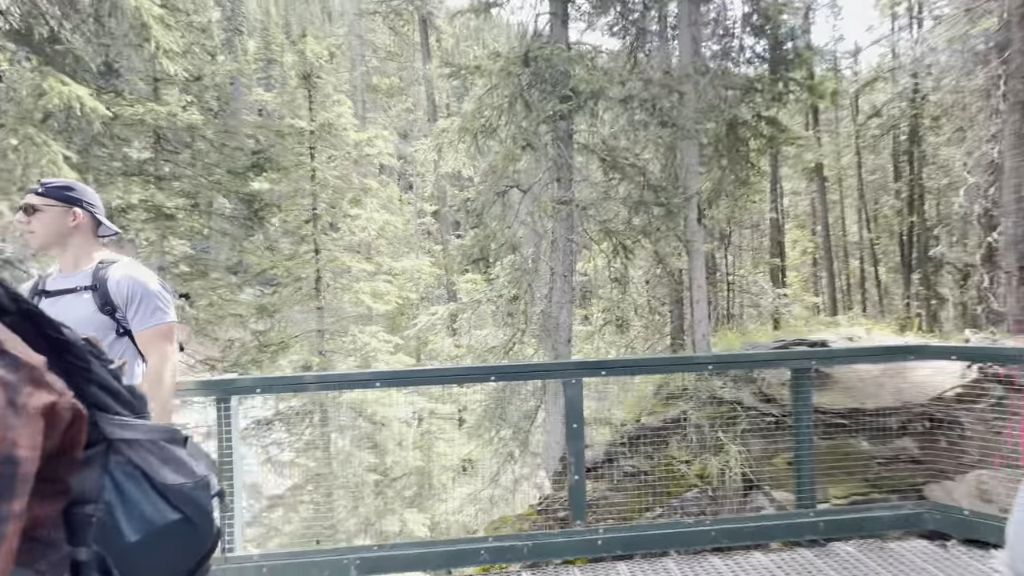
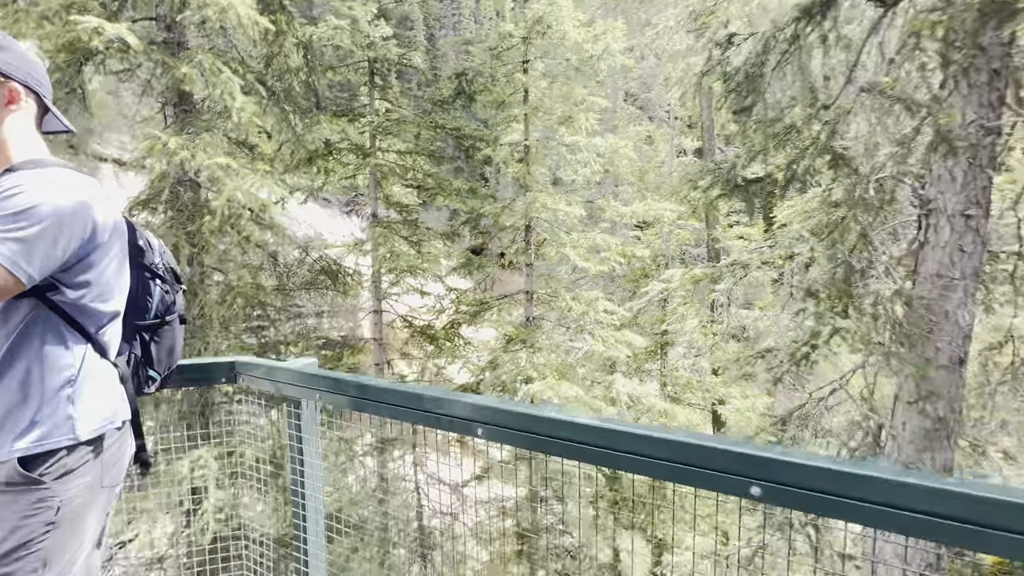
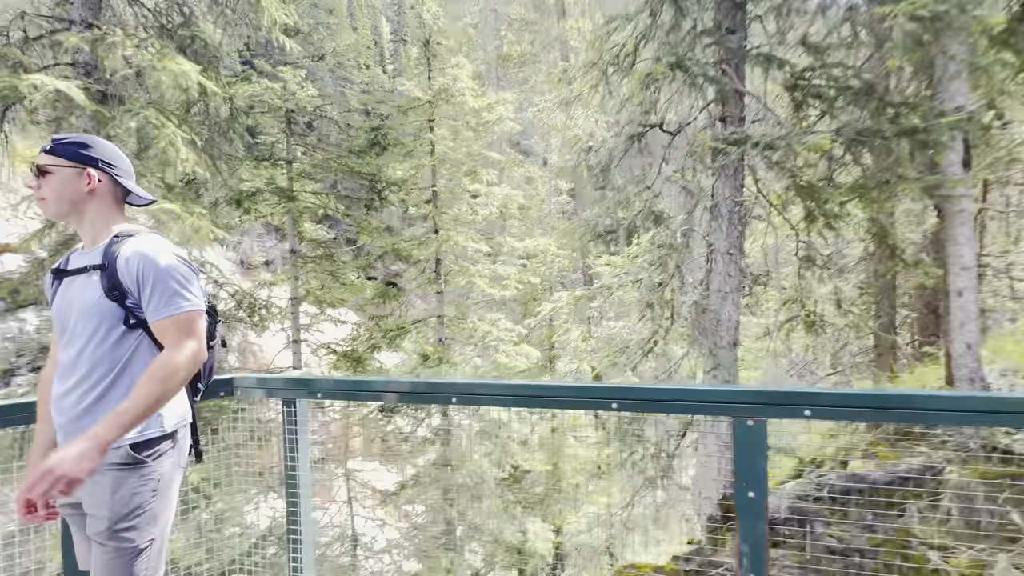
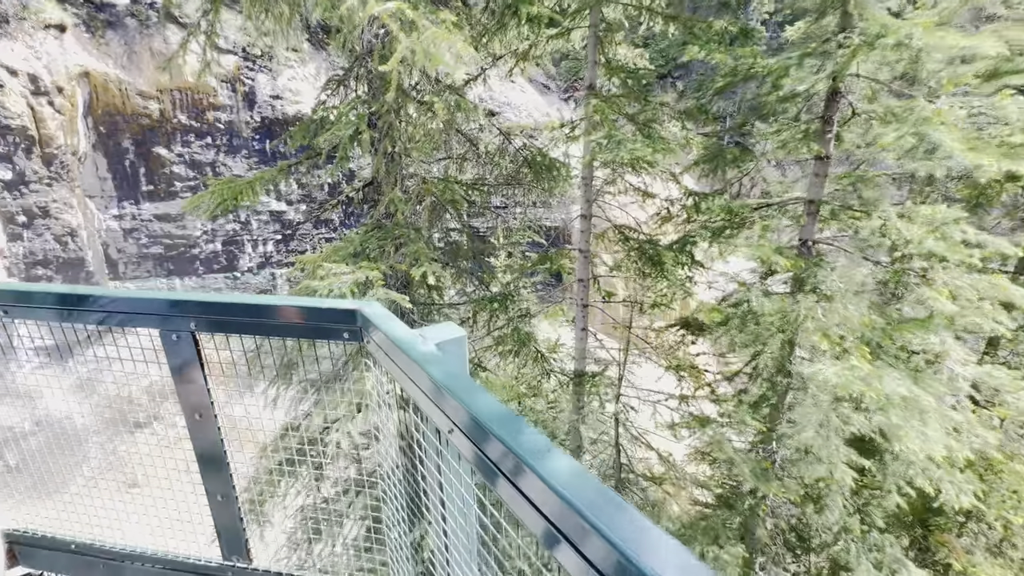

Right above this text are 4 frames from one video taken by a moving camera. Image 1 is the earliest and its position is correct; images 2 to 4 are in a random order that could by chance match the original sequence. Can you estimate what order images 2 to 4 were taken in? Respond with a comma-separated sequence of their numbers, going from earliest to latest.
3, 2, 4
